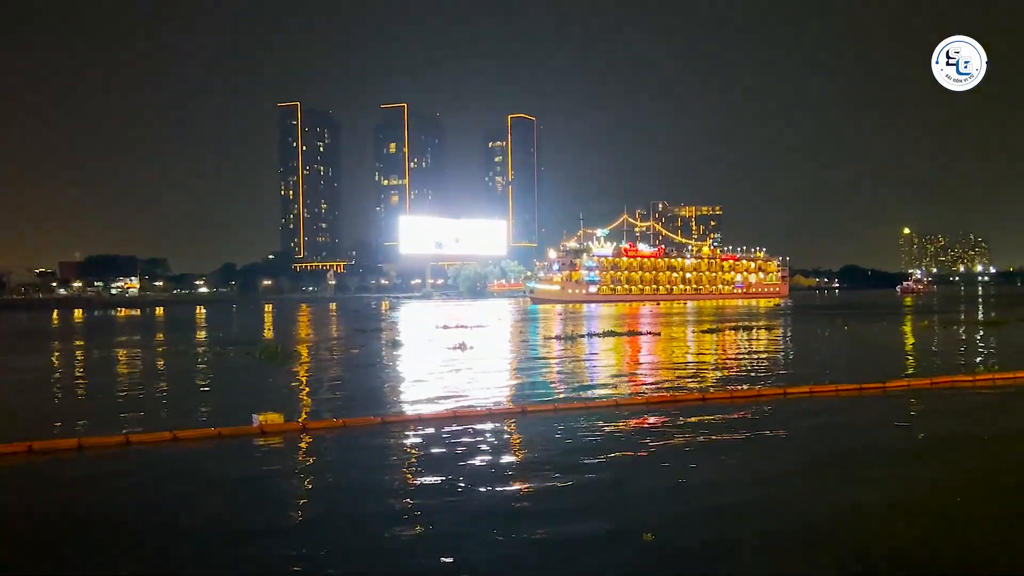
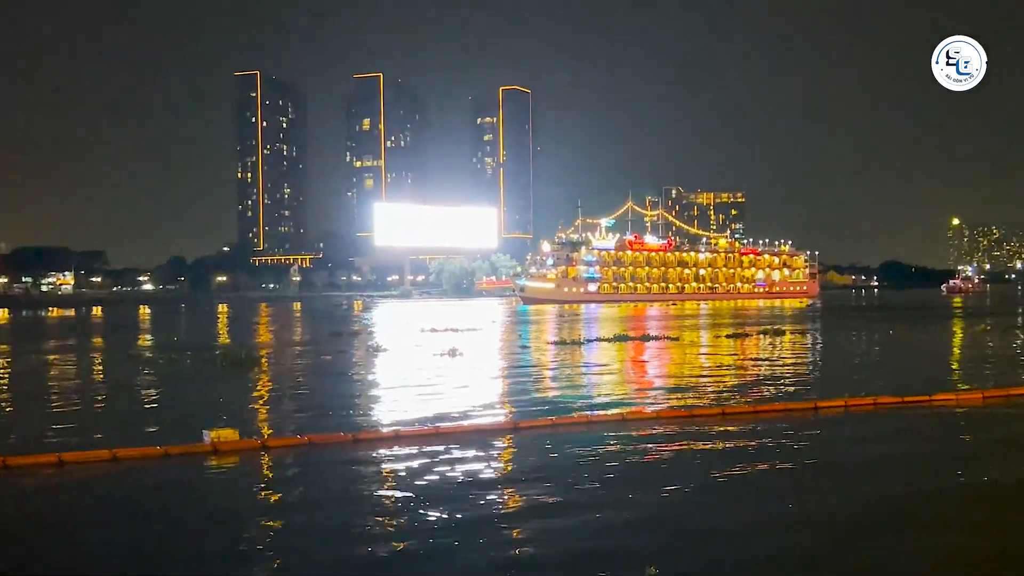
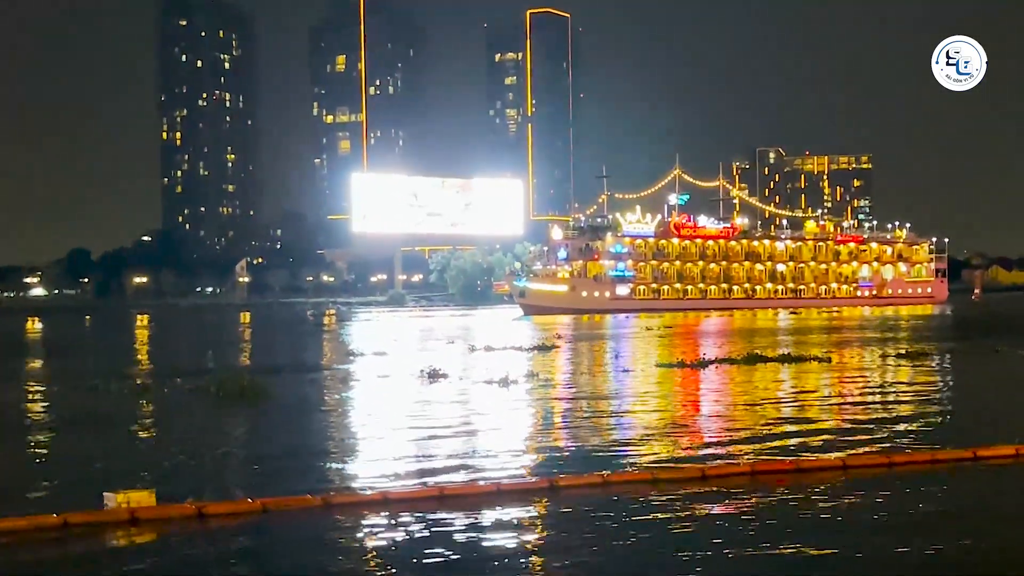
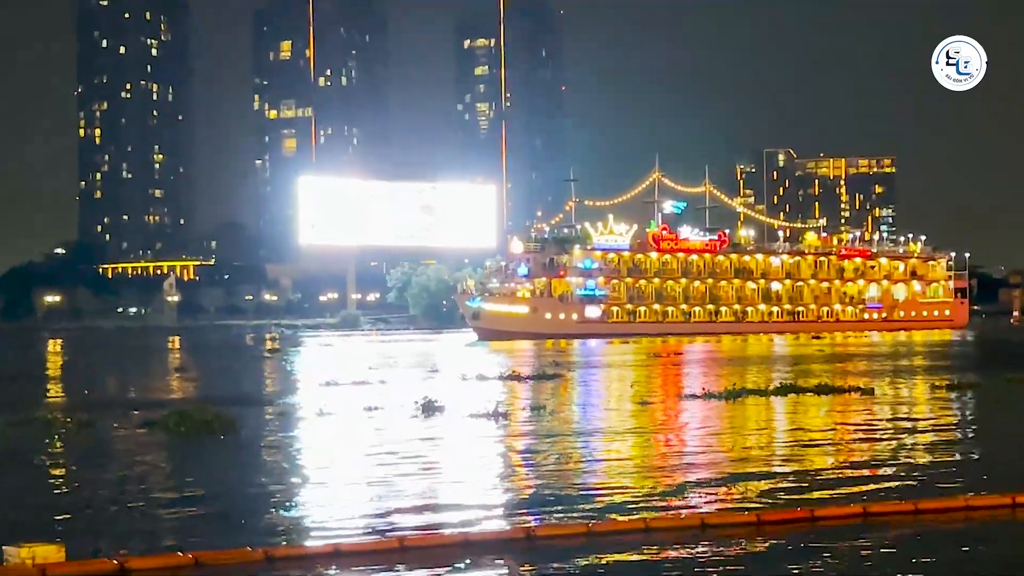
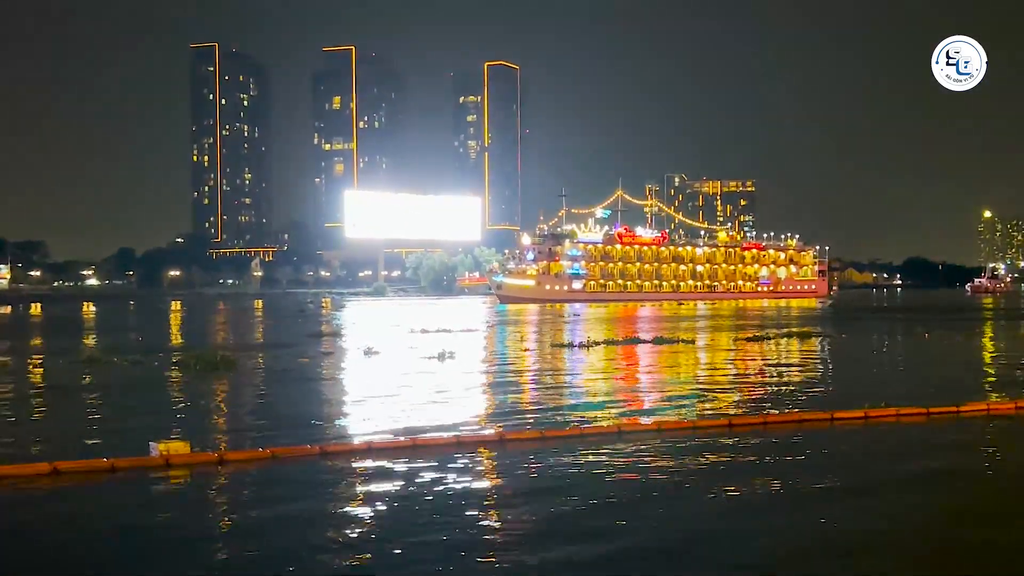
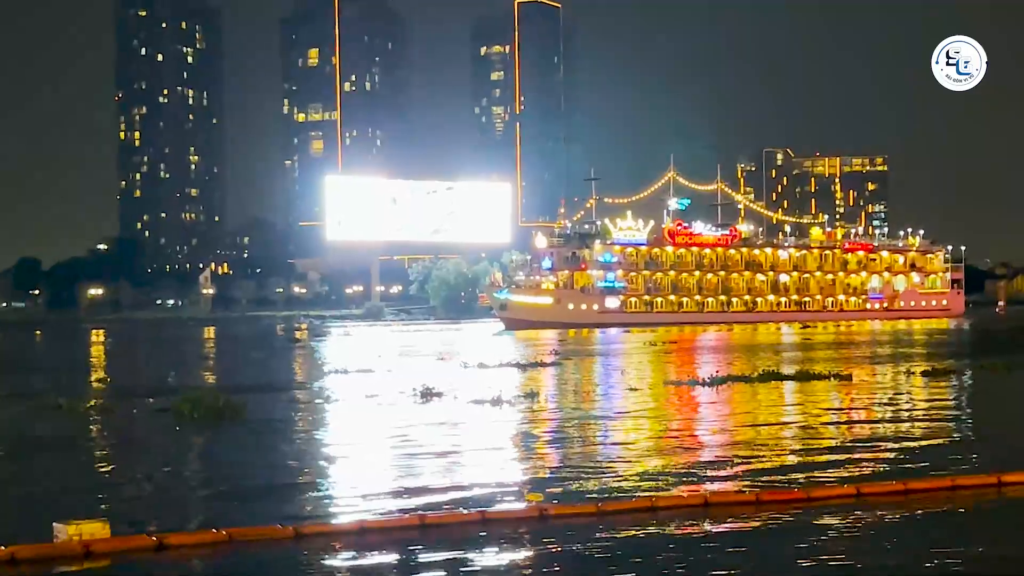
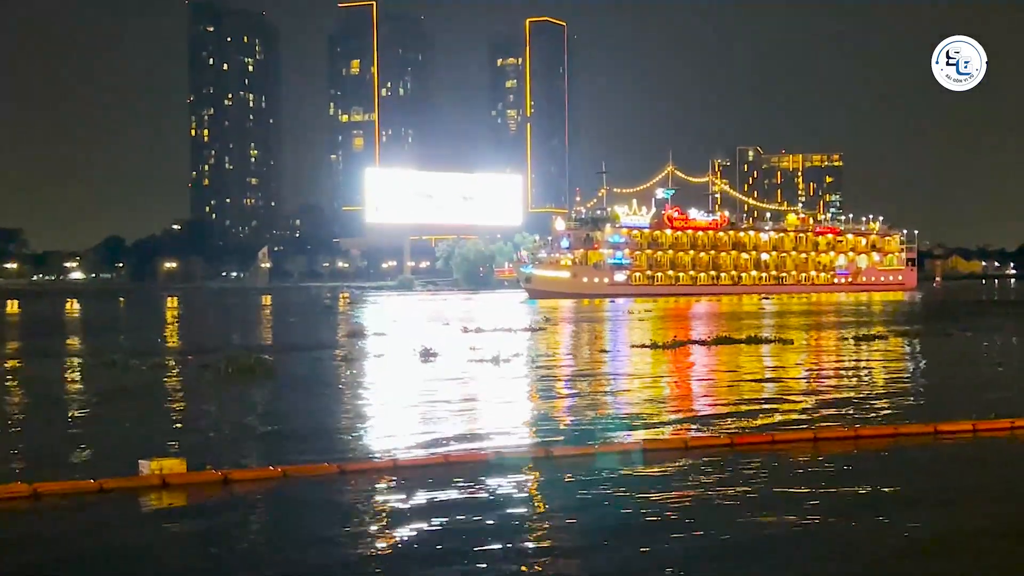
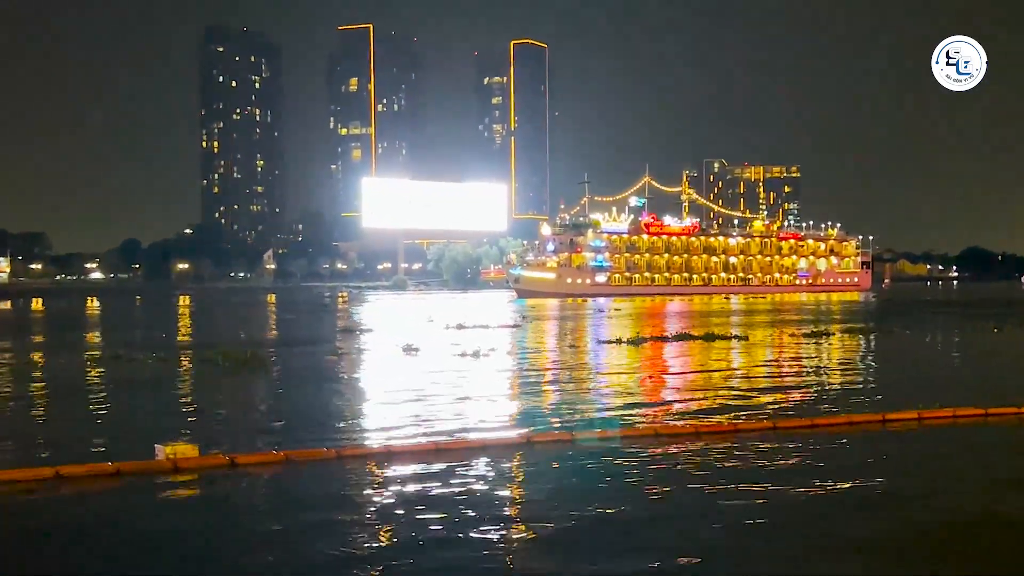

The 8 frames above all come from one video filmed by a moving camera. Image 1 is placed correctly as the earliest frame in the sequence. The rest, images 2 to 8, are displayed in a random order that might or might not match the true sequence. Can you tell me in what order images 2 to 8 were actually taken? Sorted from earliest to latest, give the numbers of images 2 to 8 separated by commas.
2, 5, 8, 7, 3, 6, 4
